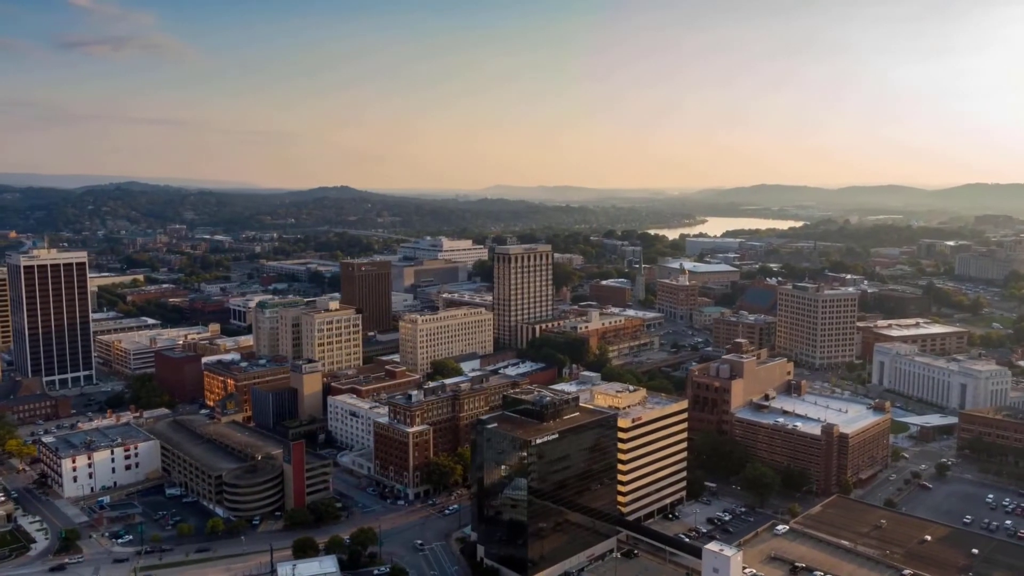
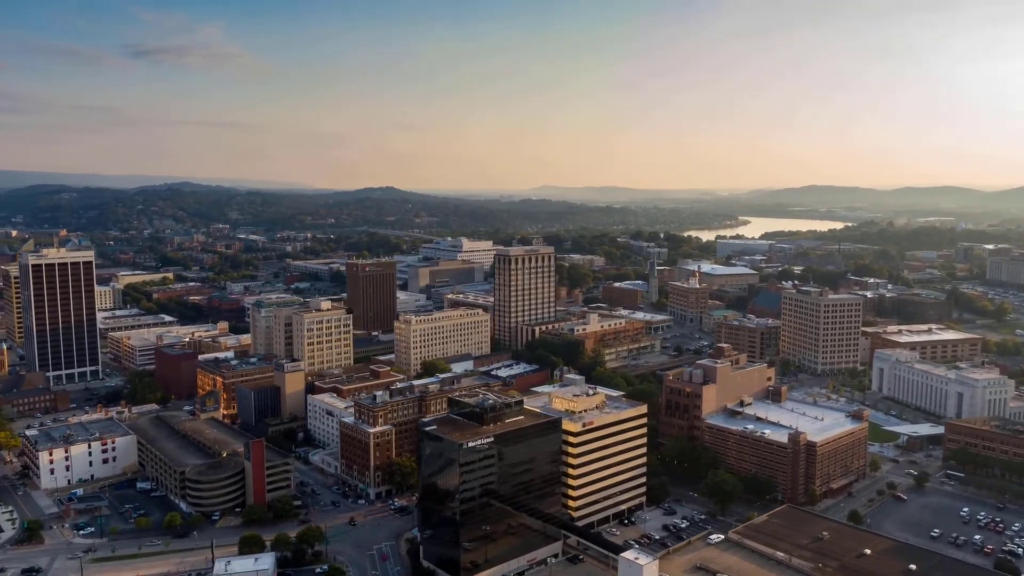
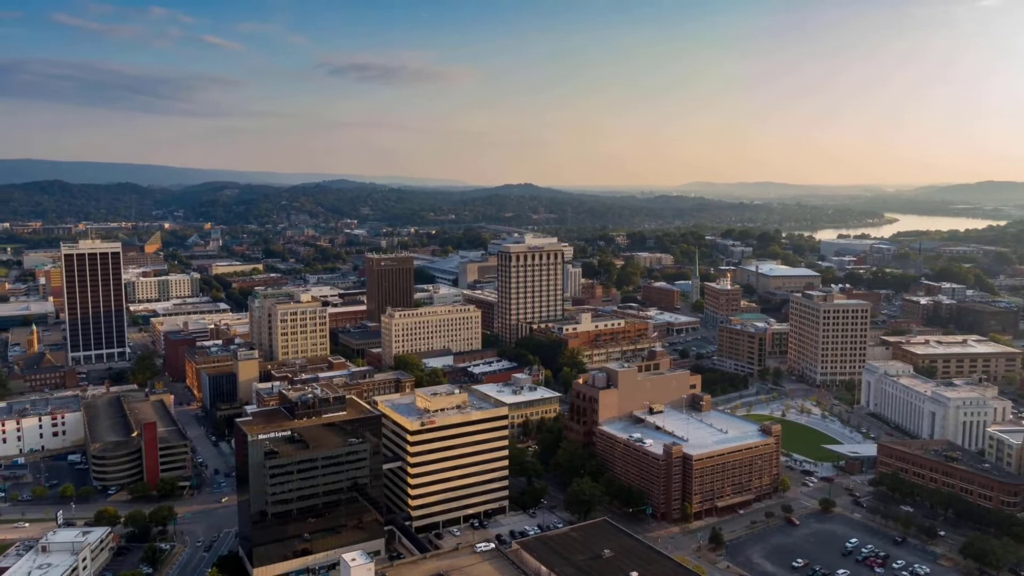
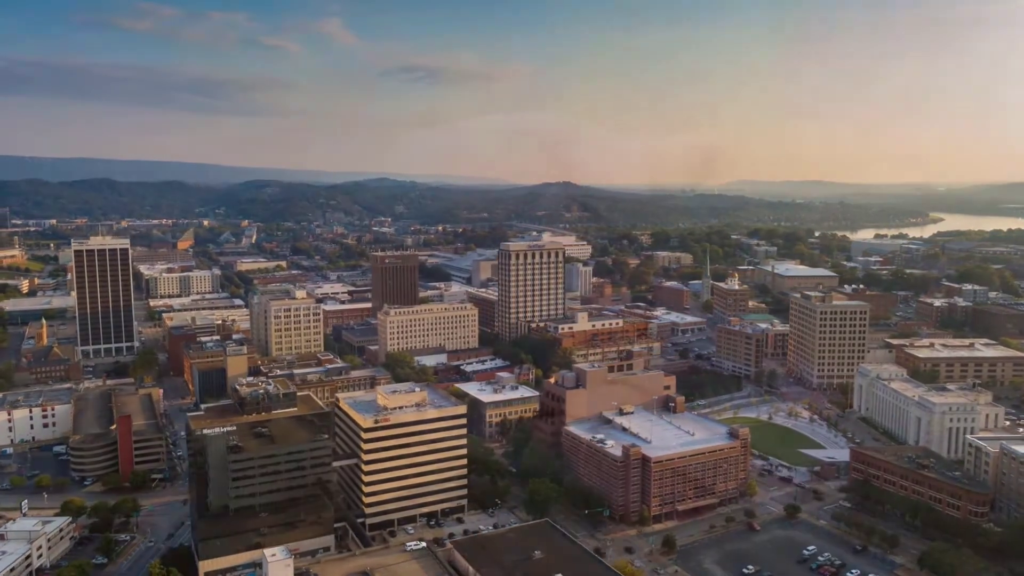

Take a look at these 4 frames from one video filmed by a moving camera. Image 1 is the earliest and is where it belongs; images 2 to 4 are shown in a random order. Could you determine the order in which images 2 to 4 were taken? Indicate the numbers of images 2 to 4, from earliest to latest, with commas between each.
2, 3, 4
